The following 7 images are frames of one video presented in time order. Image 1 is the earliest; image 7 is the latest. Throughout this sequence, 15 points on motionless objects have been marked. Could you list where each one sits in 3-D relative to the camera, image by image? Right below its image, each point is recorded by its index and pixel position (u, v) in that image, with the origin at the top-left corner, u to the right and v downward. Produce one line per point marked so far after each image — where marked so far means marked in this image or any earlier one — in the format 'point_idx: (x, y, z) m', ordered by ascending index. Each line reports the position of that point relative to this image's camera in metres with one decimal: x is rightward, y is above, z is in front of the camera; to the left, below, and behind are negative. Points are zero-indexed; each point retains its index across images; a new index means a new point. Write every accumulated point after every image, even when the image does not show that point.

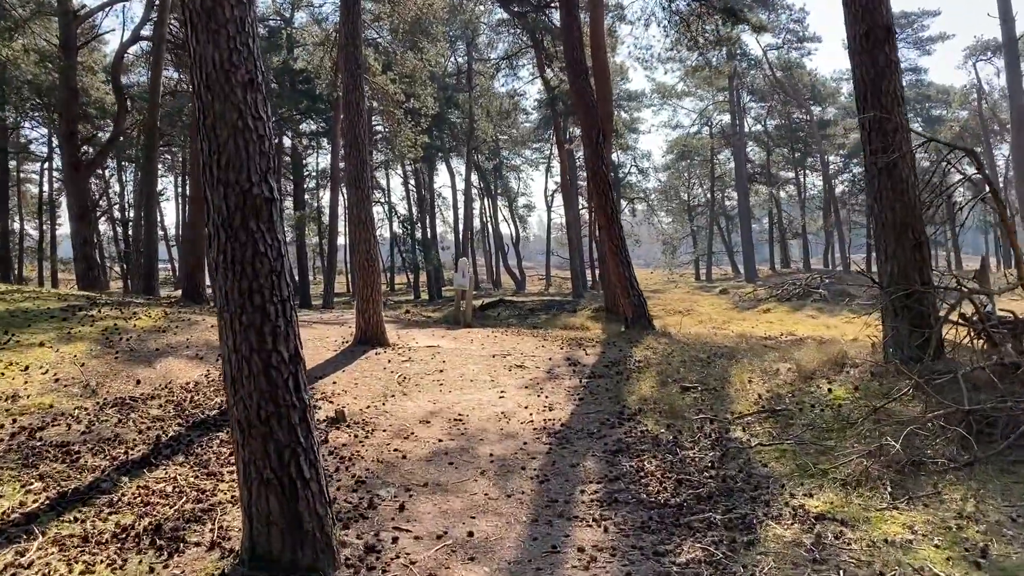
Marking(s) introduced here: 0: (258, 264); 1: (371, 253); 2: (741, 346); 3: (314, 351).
0: (-1.1, +0.1, +3.6) m
1: (-1.6, +0.4, +9.7) m
2: (+2.5, -0.6, +9.2) m
3: (-2.2, -0.7, +9.3) m
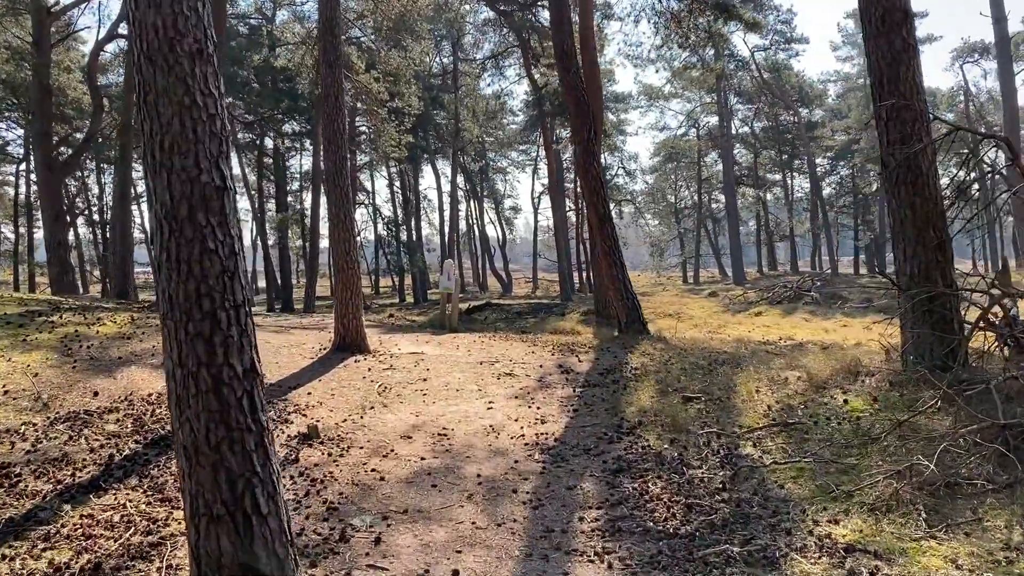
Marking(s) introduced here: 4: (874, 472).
0: (-1.1, +0.1, +3.1) m
1: (-1.8, +0.4, +9.2) m
2: (+2.4, -0.7, +8.7) m
3: (-2.3, -0.7, +8.8) m
4: (+1.9, -1.0, +4.5) m
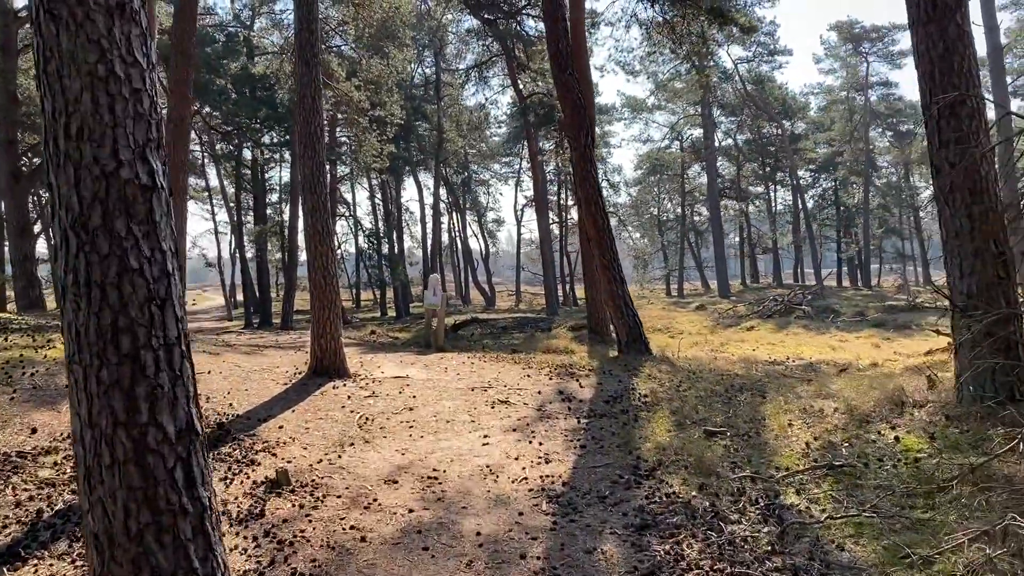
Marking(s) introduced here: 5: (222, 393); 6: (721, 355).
0: (-1.0, 0.0, +2.3) m
1: (-1.8, +0.2, +8.4) m
2: (+2.3, -0.8, +8.0) m
3: (-2.3, -0.9, +7.9) m
4: (+2.0, -1.1, +3.8) m
5: (-2.5, -0.9, +7.3) m
6: (+2.7, -0.9, +10.8) m
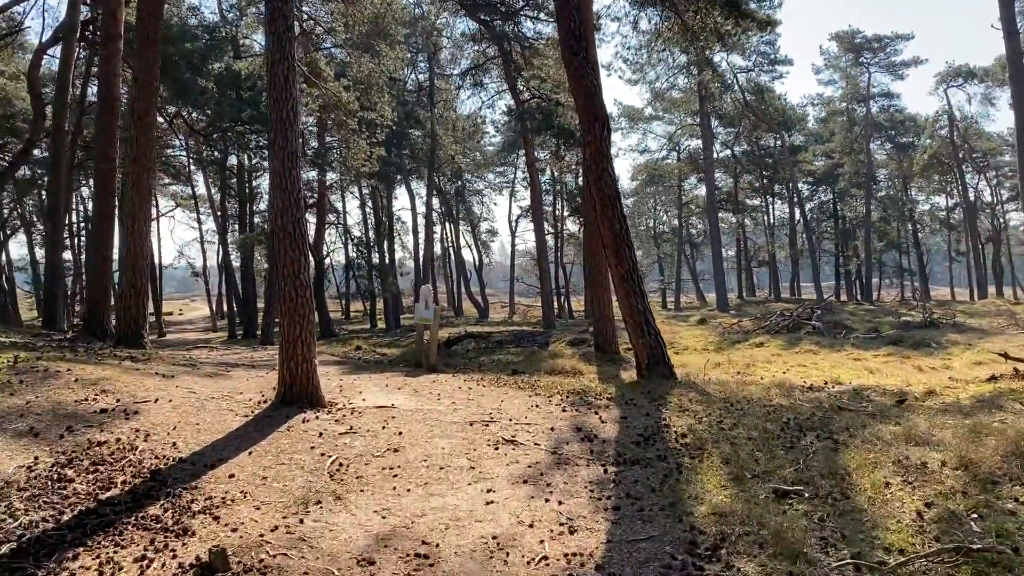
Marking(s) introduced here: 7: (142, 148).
0: (-0.9, 0.0, +1.0) m
1: (-1.8, +0.1, +7.1) m
2: (+2.3, -1.0, +6.7) m
3: (-2.3, -1.0, +6.6) m
4: (+2.1, -1.2, +2.5) m
5: (-2.4, -1.0, +6.0) m
6: (+2.7, -1.0, +9.6) m
7: (-4.9, +1.9, +11.1) m
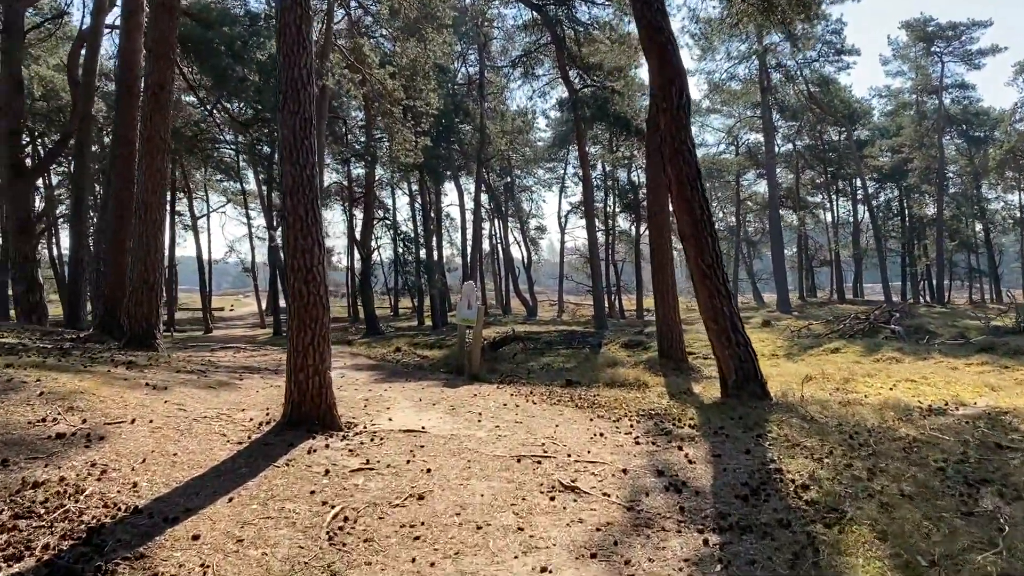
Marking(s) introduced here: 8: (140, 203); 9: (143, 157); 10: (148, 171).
0: (-0.9, 0.0, -0.3) m
1: (-1.4, +0.1, +5.8) m
2: (+2.7, -1.0, +5.2) m
3: (-1.9, -1.0, +5.3) m
4: (+2.2, -1.2, +1.0) m
5: (-2.1, -1.0, +4.7) m
6: (+3.3, -1.0, +8.0) m
7: (-4.2, +1.9, +10.0) m
8: (-4.4, +1.0, +10.0) m
9: (-4.4, +1.6, +10.0) m
10: (-4.3, +1.4, +10.1) m
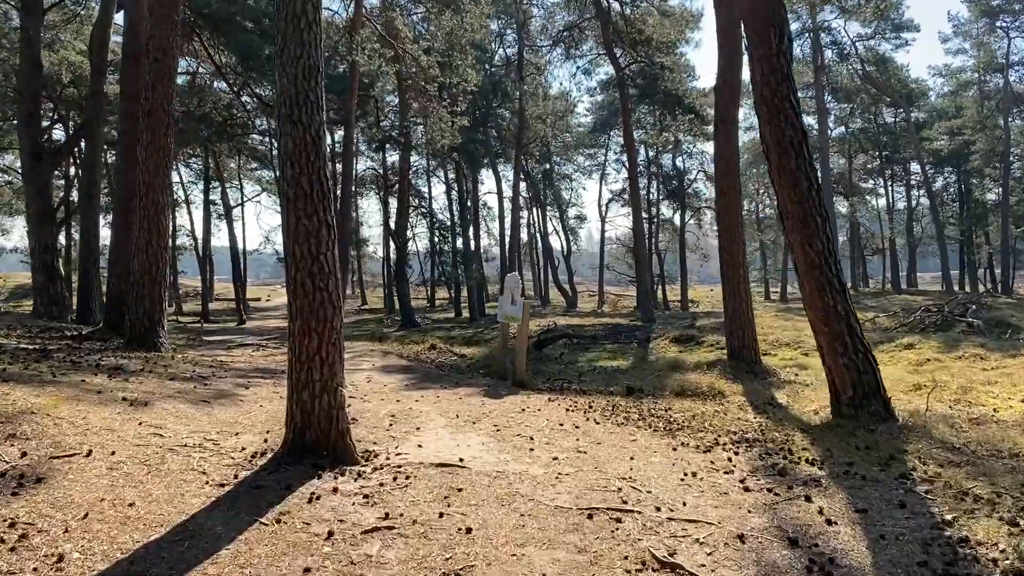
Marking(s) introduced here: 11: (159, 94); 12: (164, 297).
0: (-0.8, -0.1, -1.6) m
1: (-1.0, +0.1, +4.5) m
2: (+3.0, -0.9, +3.7) m
3: (-1.6, -0.9, +4.1) m
4: (+2.3, -1.2, -0.4) m
5: (-1.8, -0.9, +3.5) m
6: (+3.7, -1.0, +6.6) m
7: (-3.7, +2.0, +8.8) m
8: (-3.9, +1.1, +8.9) m
9: (-3.9, +1.6, +8.9) m
10: (-3.8, +1.5, +8.9) m
11: (-3.7, +2.0, +8.9) m
12: (-3.7, -0.1, +9.1) m
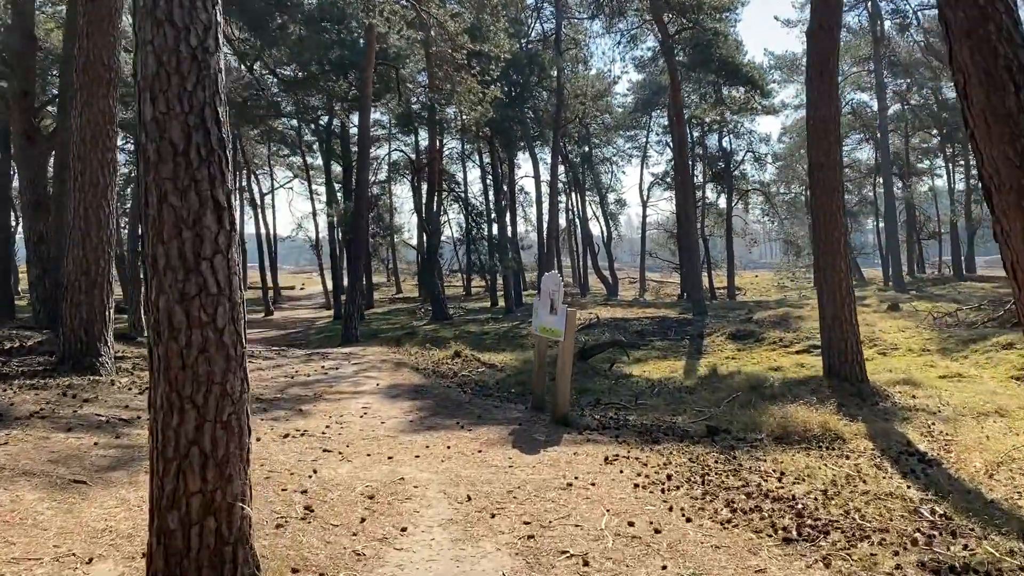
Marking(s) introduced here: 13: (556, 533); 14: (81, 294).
0: (-1.0, -0.3, -3.6) m
1: (-0.9, 0.0, +2.5) m
2: (+3.1, -1.0, +1.5) m
3: (-1.5, -1.0, +2.1) m
4: (+2.2, -1.4, -2.6) m
5: (-1.7, -1.1, +1.5) m
6: (+3.9, -1.0, +4.3) m
7: (-3.4, +2.0, +6.9) m
8: (-3.6, +1.1, +6.9) m
9: (-3.6, +1.6, +7.0) m
10: (-3.5, +1.4, +7.0) m
11: (-3.4, +2.0, +6.9) m
12: (-3.4, -0.1, +7.2) m
13: (+0.2, -1.0, +3.5) m
14: (-3.6, -0.1, +7.0) m
